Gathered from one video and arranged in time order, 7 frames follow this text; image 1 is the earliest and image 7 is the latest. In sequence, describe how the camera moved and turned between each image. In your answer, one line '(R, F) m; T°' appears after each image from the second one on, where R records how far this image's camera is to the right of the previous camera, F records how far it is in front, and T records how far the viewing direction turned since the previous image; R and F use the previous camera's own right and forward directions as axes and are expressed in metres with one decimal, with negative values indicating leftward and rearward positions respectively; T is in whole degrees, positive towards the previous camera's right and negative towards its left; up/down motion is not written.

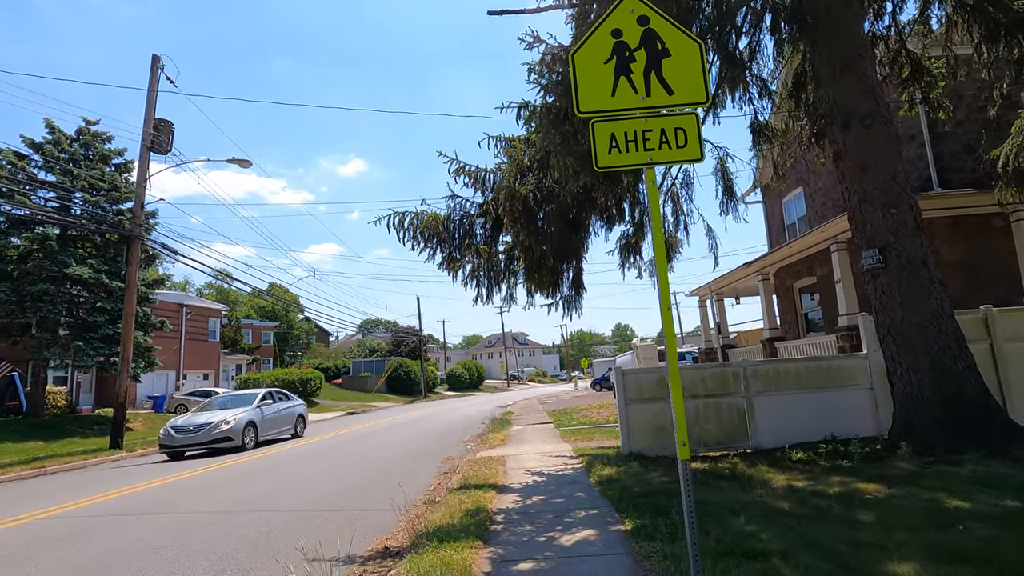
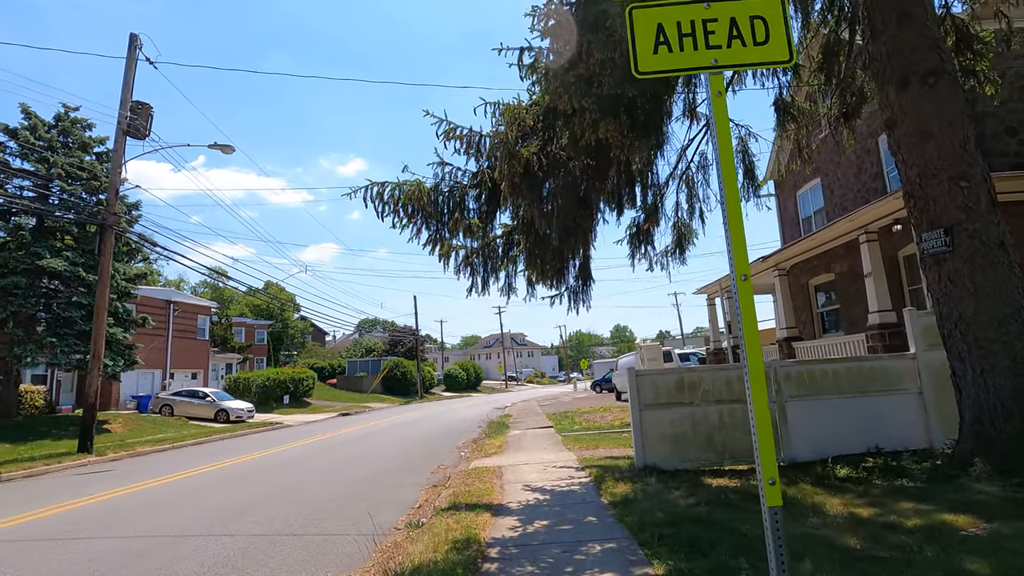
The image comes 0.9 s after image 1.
(0.0, +1.2) m; 0°
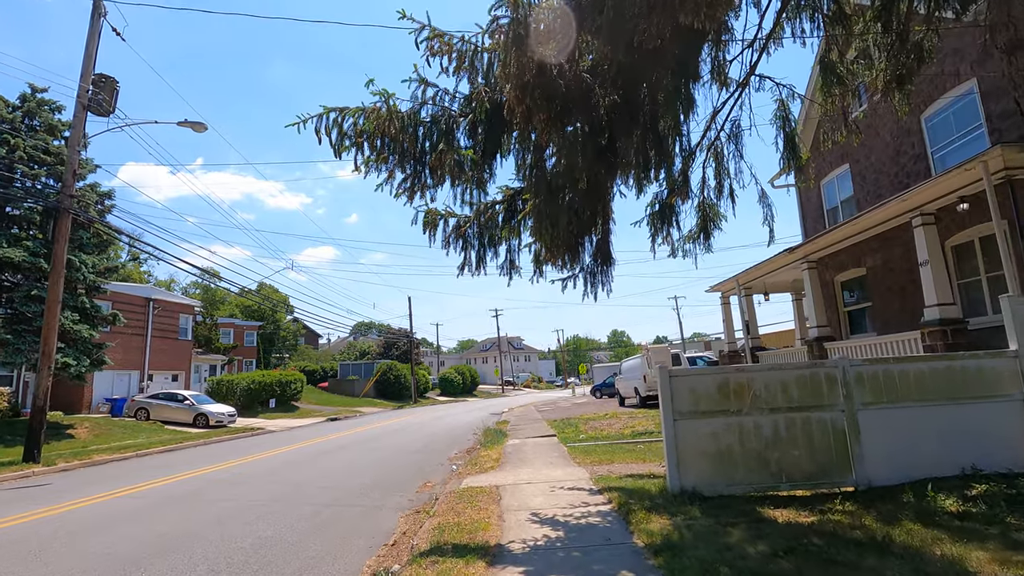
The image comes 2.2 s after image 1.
(-0.1, +1.7) m; 0°
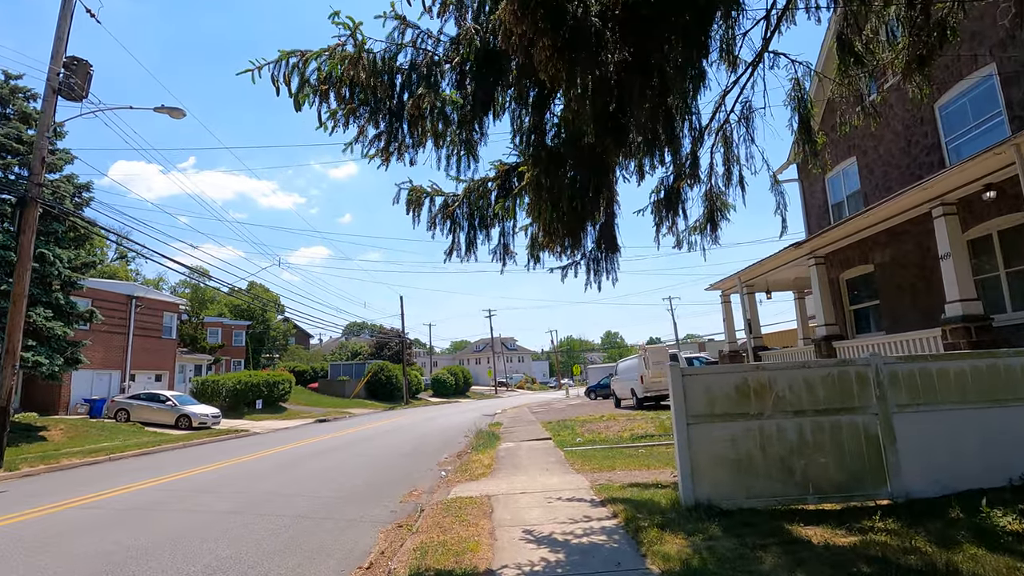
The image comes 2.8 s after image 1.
(0.0, +0.7) m; +1°
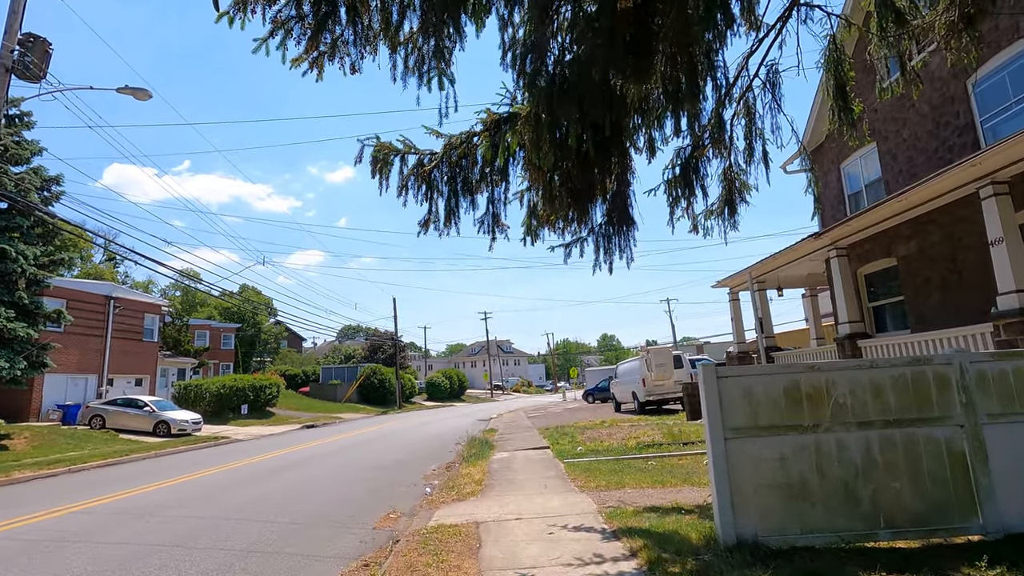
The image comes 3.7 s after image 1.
(0.0, +1.2) m; 0°
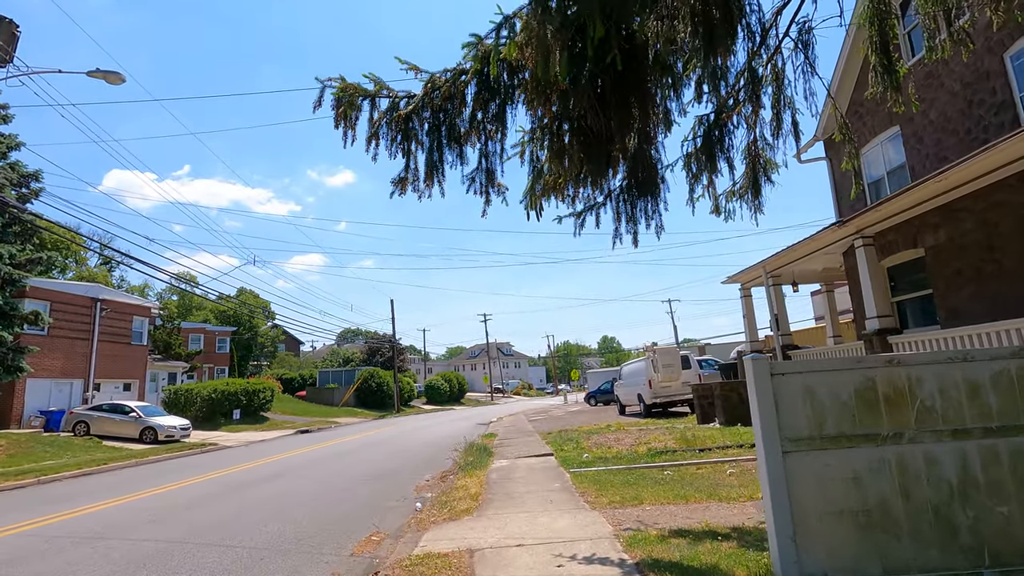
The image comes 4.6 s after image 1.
(0.0, +1.0) m; 0°
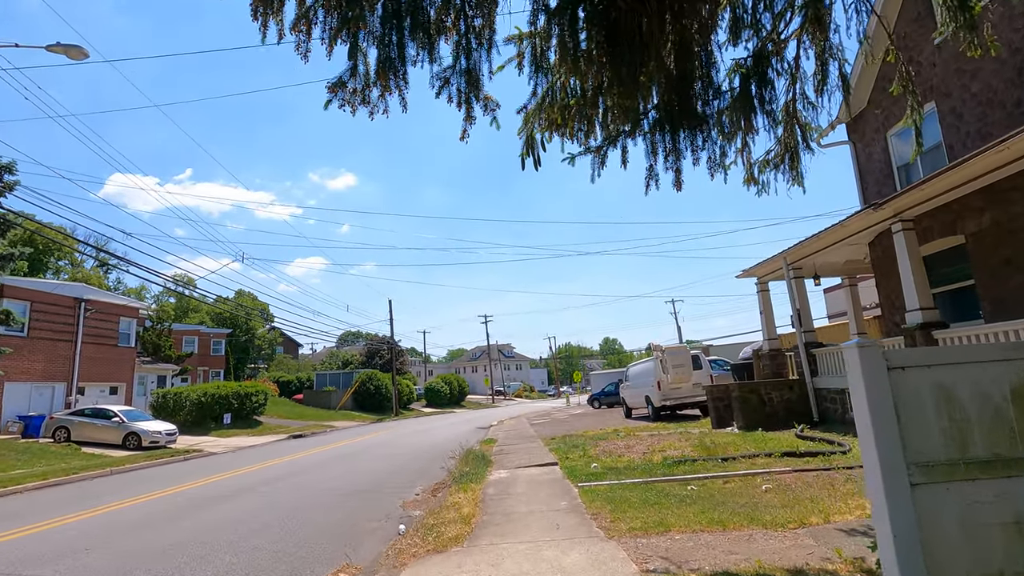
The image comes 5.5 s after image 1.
(0.0, +1.2) m; 0°
